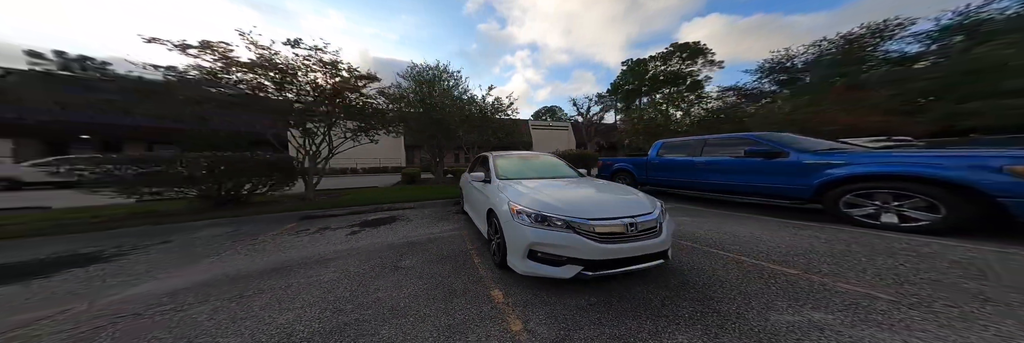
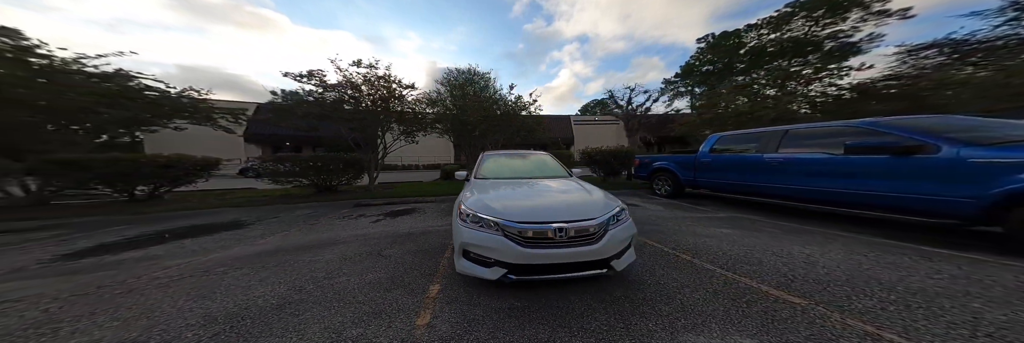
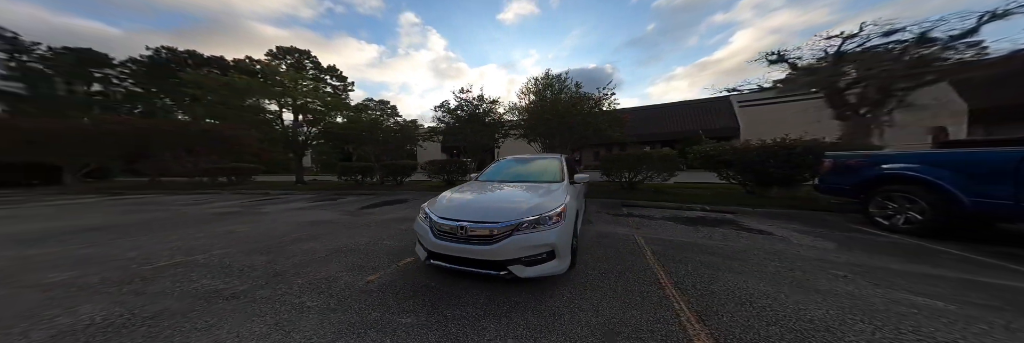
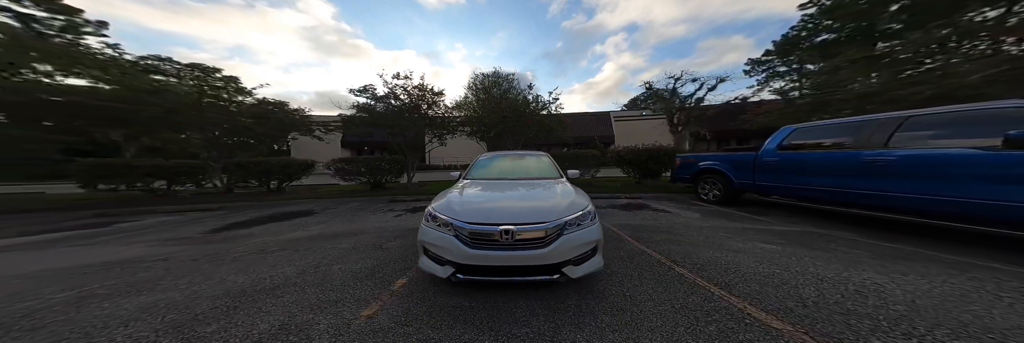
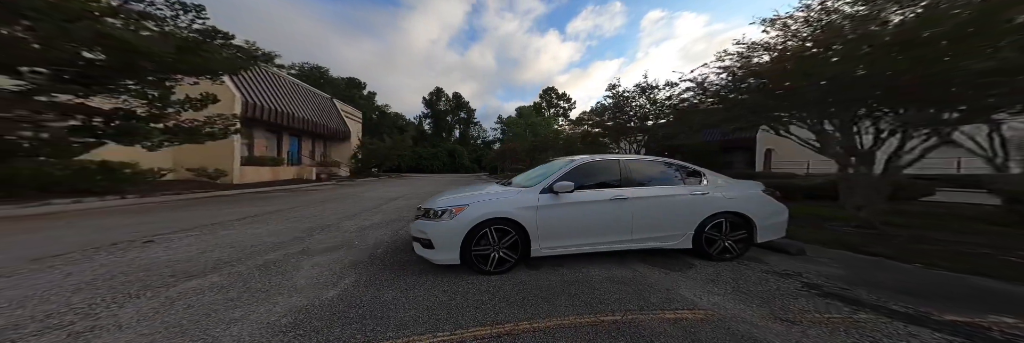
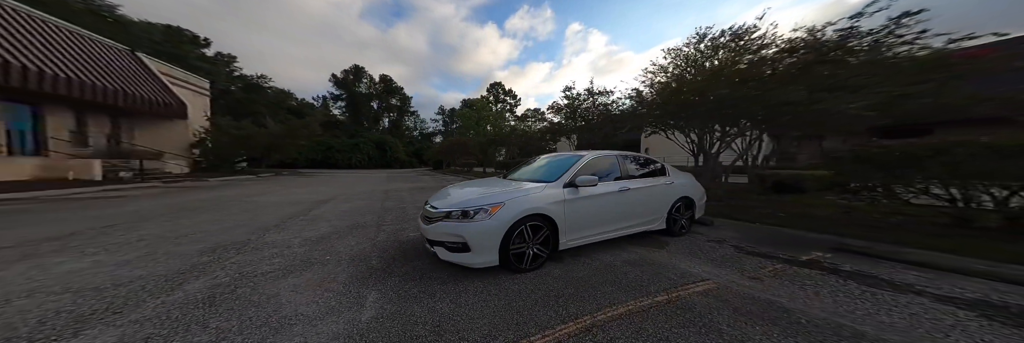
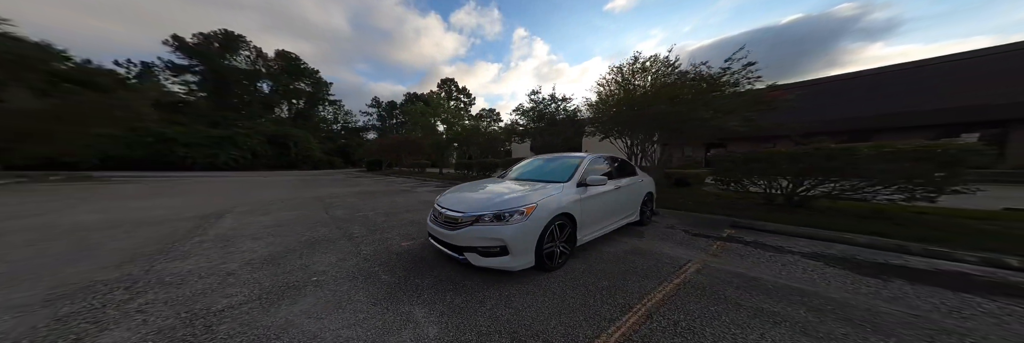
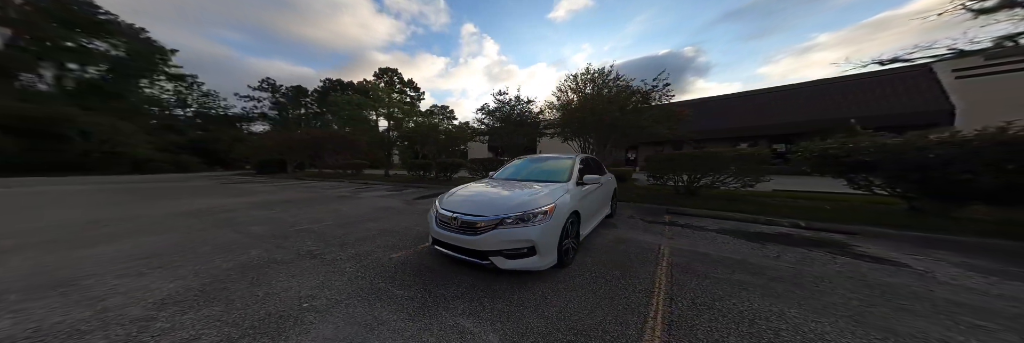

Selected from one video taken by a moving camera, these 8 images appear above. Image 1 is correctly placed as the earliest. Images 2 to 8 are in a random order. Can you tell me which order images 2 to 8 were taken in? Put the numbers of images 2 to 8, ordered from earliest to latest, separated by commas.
2, 4, 3, 8, 7, 6, 5
